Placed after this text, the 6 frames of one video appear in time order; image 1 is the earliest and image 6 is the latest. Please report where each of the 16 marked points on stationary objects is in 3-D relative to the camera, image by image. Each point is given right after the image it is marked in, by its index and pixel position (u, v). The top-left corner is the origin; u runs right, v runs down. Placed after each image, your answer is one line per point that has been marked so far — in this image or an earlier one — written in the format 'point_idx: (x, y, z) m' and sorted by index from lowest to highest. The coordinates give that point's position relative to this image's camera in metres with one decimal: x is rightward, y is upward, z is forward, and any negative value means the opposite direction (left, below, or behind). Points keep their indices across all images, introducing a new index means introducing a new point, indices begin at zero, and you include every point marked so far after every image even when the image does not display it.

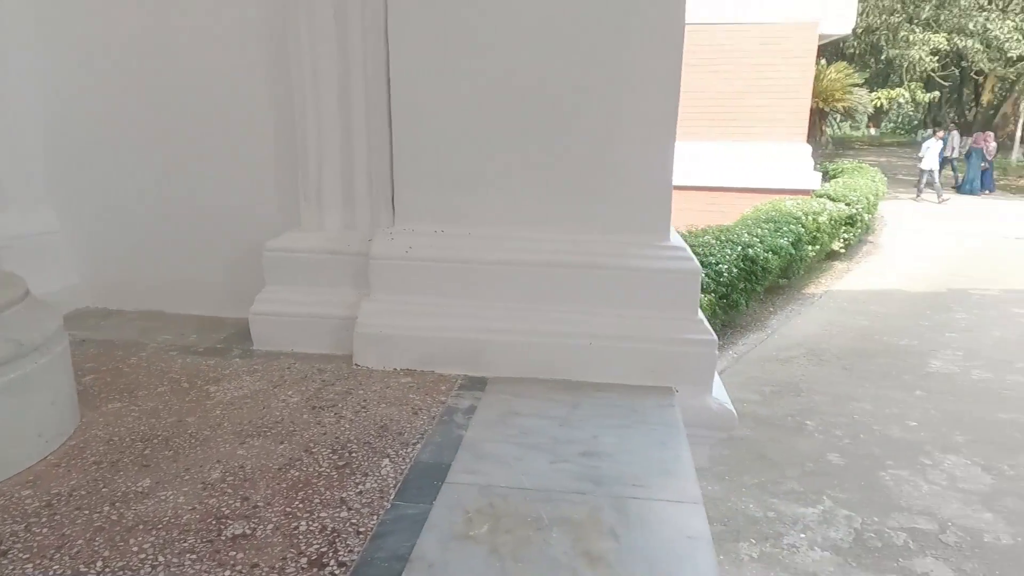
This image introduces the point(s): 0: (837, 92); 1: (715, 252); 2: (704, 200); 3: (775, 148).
0: (+5.5, +3.4, +11.3) m
1: (+1.5, +0.3, +5.0) m
2: (+2.5, +1.2, +8.9) m
3: (+3.4, +1.8, +8.7) m
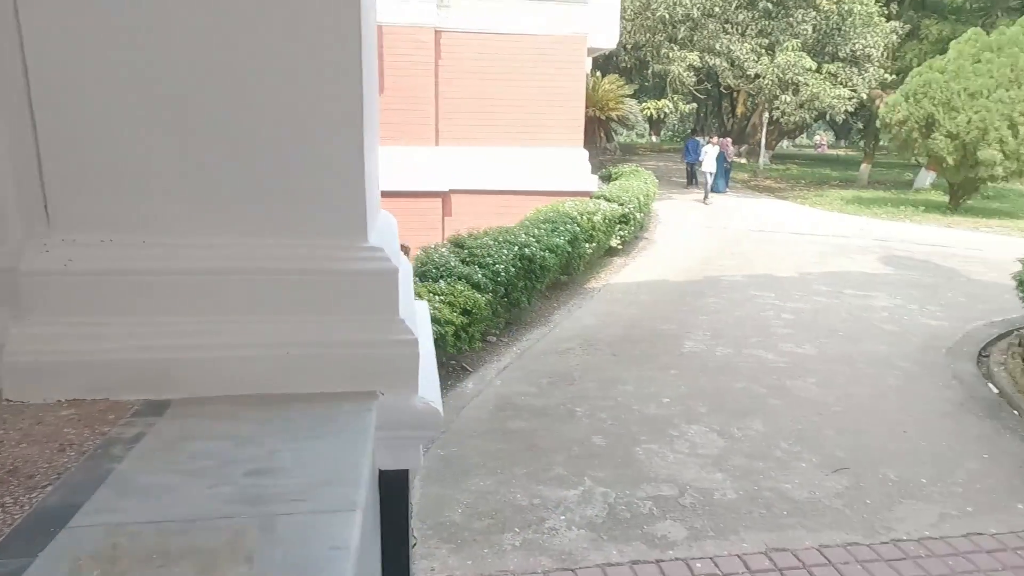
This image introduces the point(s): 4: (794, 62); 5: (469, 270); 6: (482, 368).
0: (+1.8, +3.5, +12.3) m
1: (-0.2, +0.3, +5.2) m
2: (-0.3, +1.2, +9.2) m
3: (+0.6, +1.9, +9.3) m
4: (+6.5, +5.2, +15.3) m
5: (-0.3, +0.1, +4.9) m
6: (-0.2, -0.6, +4.9) m
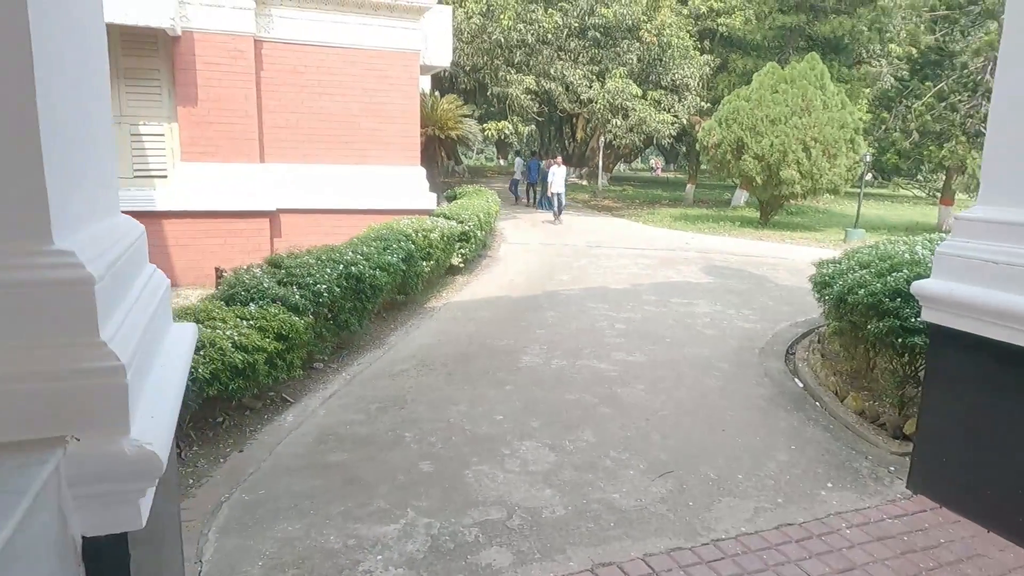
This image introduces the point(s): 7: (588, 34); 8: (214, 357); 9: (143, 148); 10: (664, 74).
0: (-1.2, +3.1, +12.3) m
1: (-1.4, +0.1, +4.8) m
2: (-2.5, +0.9, +8.7) m
3: (-1.7, +1.6, +9.0) m
4: (+2.7, +4.9, +16.3) m
5: (-1.5, 0.0, +4.4) m
6: (-1.4, -0.8, +4.5) m
7: (+1.9, +6.4, +16.7) m
8: (-1.6, -0.4, +3.5) m
9: (-4.4, +1.7, +7.9) m
10: (+4.0, +5.7, +17.7) m
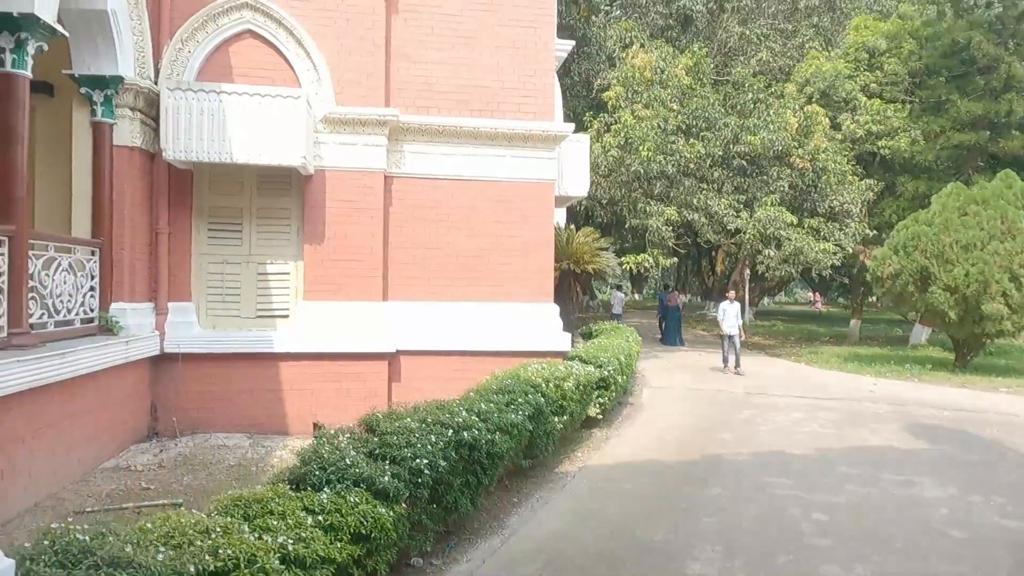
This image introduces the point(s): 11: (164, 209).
0: (+1.3, +0.6, +11.5) m
1: (-0.6, -0.9, +3.8) m
2: (-0.8, -0.9, +7.9) m
3: (+0.1, -0.2, +8.1) m
4: (+5.9, +1.6, +14.9) m
5: (-0.7, -0.9, +3.4) m
6: (-0.6, -1.6, +3.3) m
7: (+5.2, +3.0, +15.7) m
8: (-0.9, -1.1, +2.4) m
9: (-2.8, 0.0, +7.6) m
10: (+7.5, +2.1, +16.1) m
11: (-3.8, +0.9, +7.2) m
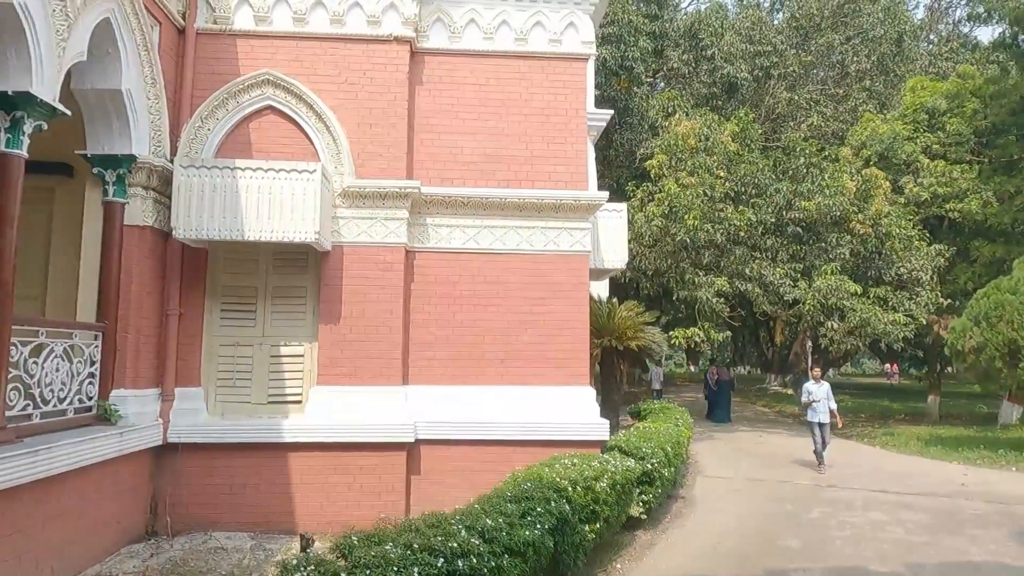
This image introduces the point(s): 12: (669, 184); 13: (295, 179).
0: (+1.9, -0.7, +10.7) m
1: (-0.5, -1.3, +3.1) m
2: (-0.5, -1.8, +7.1) m
3: (+0.4, -1.2, +7.4) m
4: (+6.8, 0.0, +13.8) m
5: (-0.7, -1.3, +2.7) m
6: (-0.6, -2.0, +2.5) m
7: (+6.1, +1.3, +14.8) m
8: (-1.0, -1.4, +1.7) m
9: (-2.5, -0.9, +7.1) m
10: (+8.4, +0.4, +15.0) m
11: (-3.5, 0.0, +6.9) m
12: (+3.3, +2.2, +13.9) m
13: (-2.2, +1.1, +6.6) m
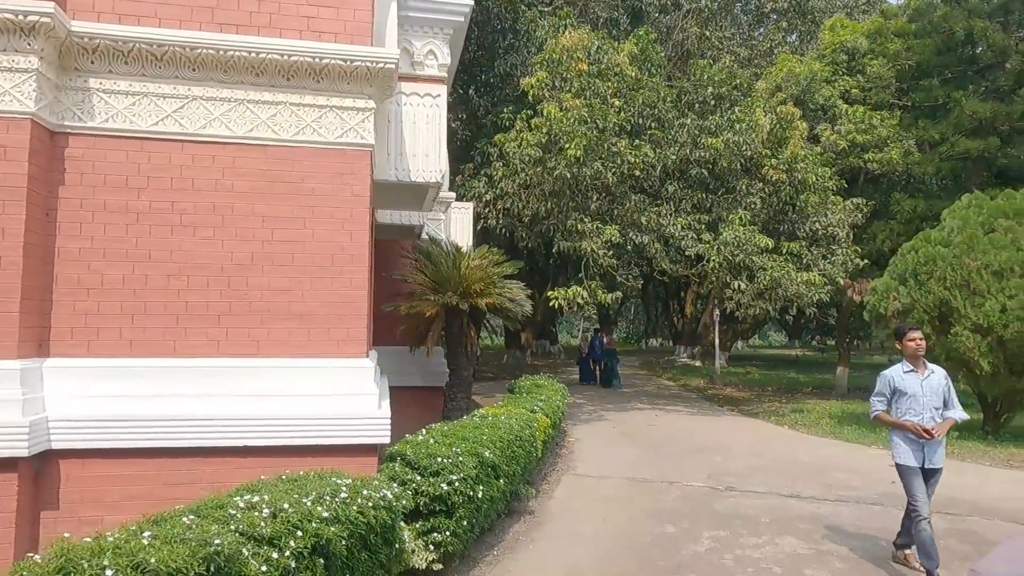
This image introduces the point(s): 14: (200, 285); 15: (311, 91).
0: (-0.4, +0.1, +8.0) m
1: (-1.9, -0.9, +0.2) m
2: (-2.3, -1.2, +4.3) m
3: (-1.4, -0.6, +4.6) m
4: (+4.1, +0.9, +11.7) m
5: (-2.1, -0.9, -0.2) m
6: (-2.0, -1.6, -0.3) m
7: (+3.4, +2.2, +12.6) m
8: (-2.3, -1.0, -1.2) m
9: (-4.3, -0.3, +4.0) m
10: (+5.7, +1.3, +13.0) m
11: (-5.3, +0.6, +3.6) m
12: (+0.7, +3.0, +11.2) m
13: (-3.9, +1.7, +3.5) m
14: (-2.1, 0.0, +4.5) m
15: (-1.4, +1.4, +4.8) m
